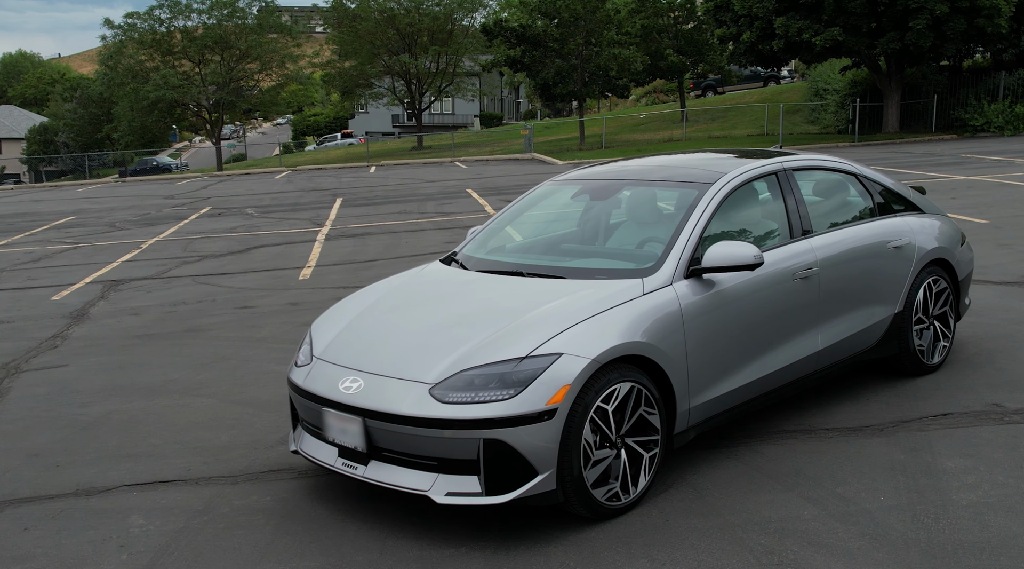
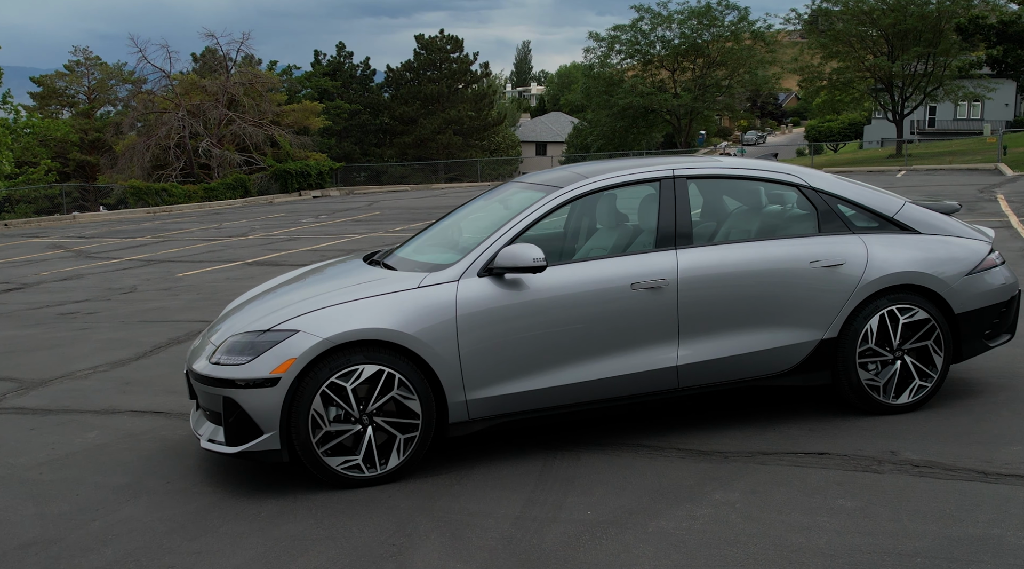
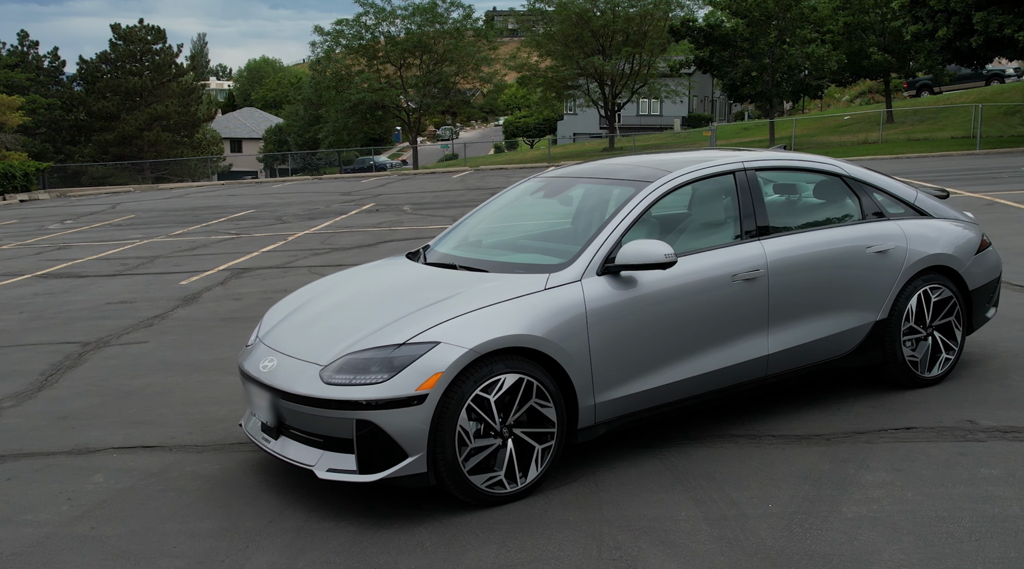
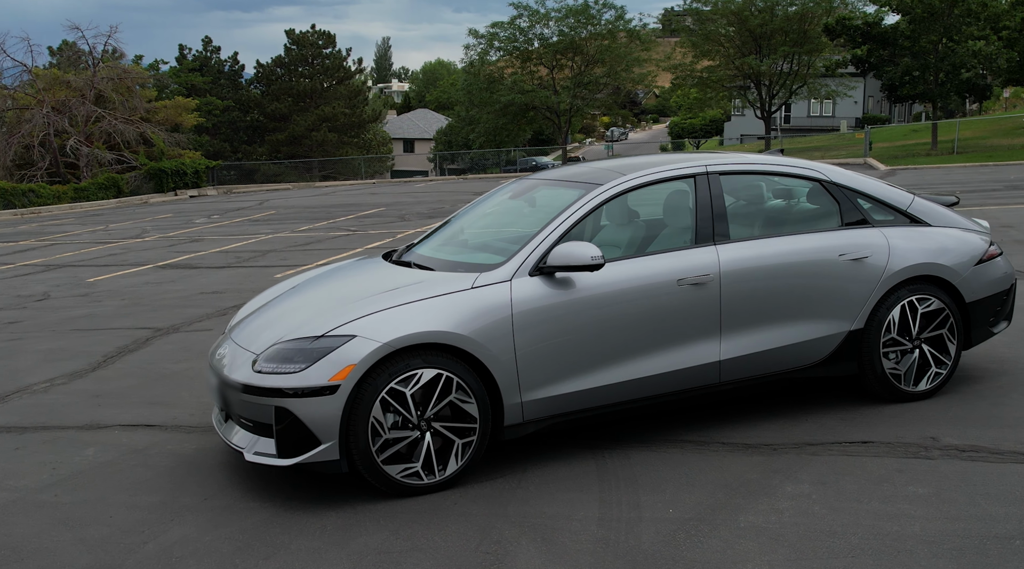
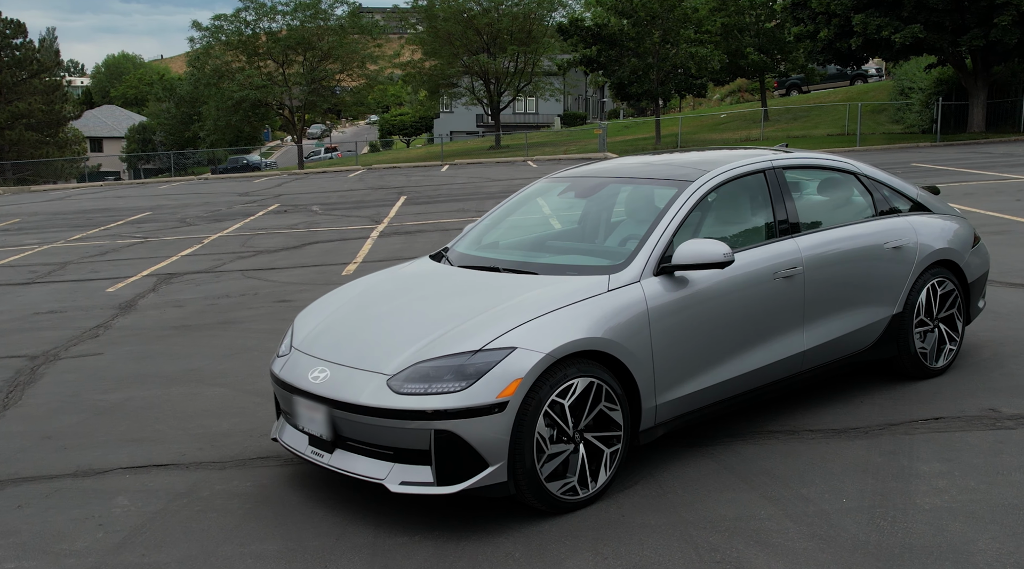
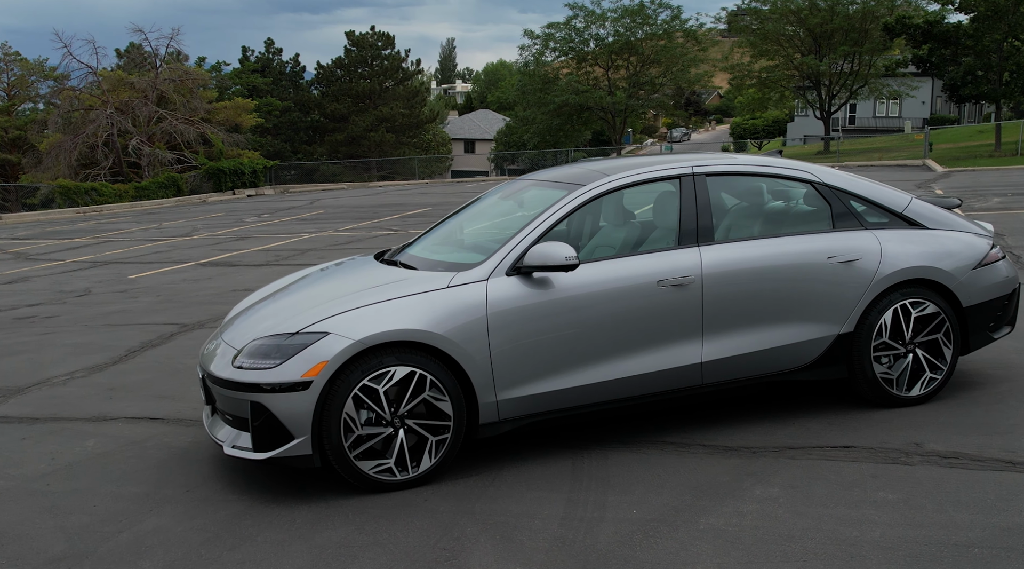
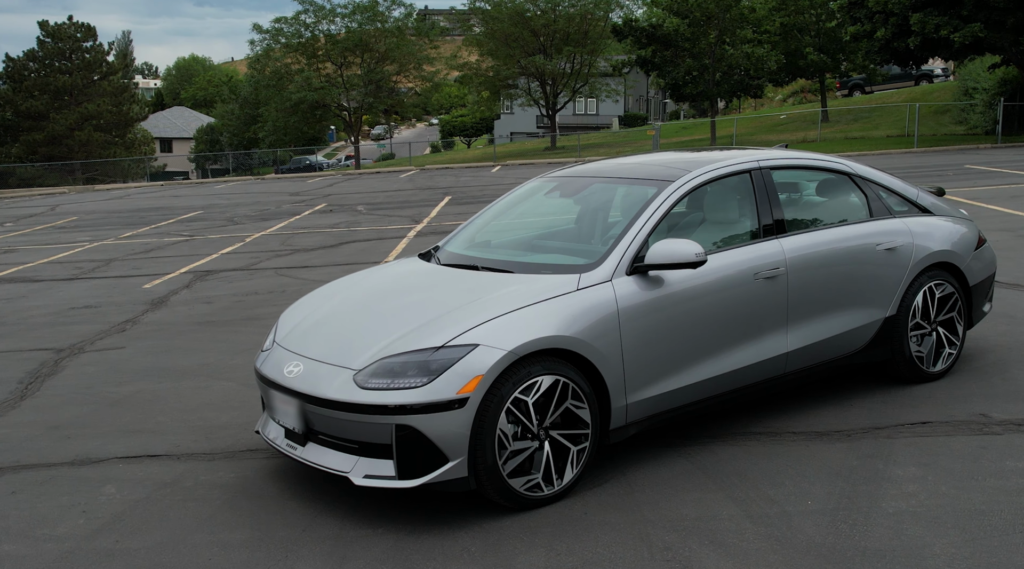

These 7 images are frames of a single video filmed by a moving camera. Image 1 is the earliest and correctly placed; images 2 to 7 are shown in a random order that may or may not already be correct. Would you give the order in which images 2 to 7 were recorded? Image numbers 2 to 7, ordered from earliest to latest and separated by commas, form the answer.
5, 7, 3, 4, 6, 2
